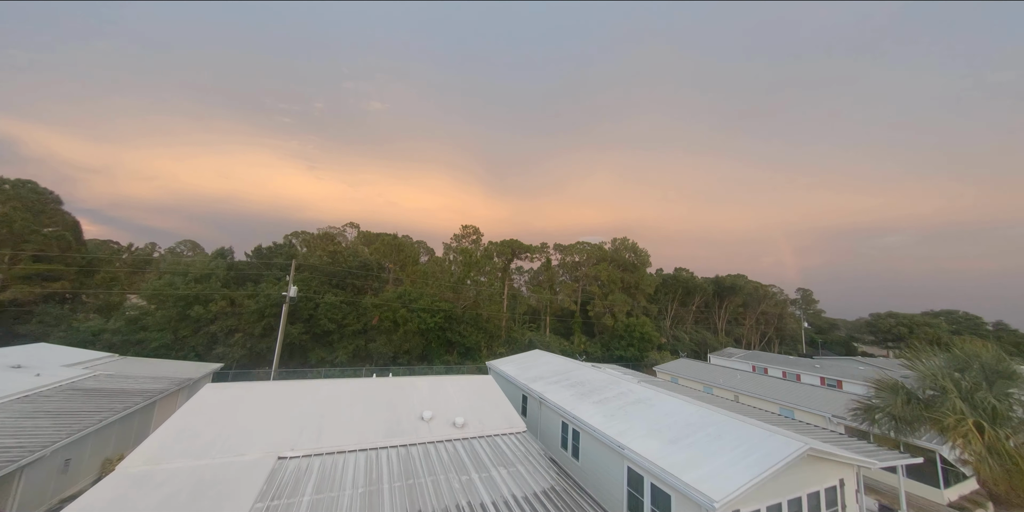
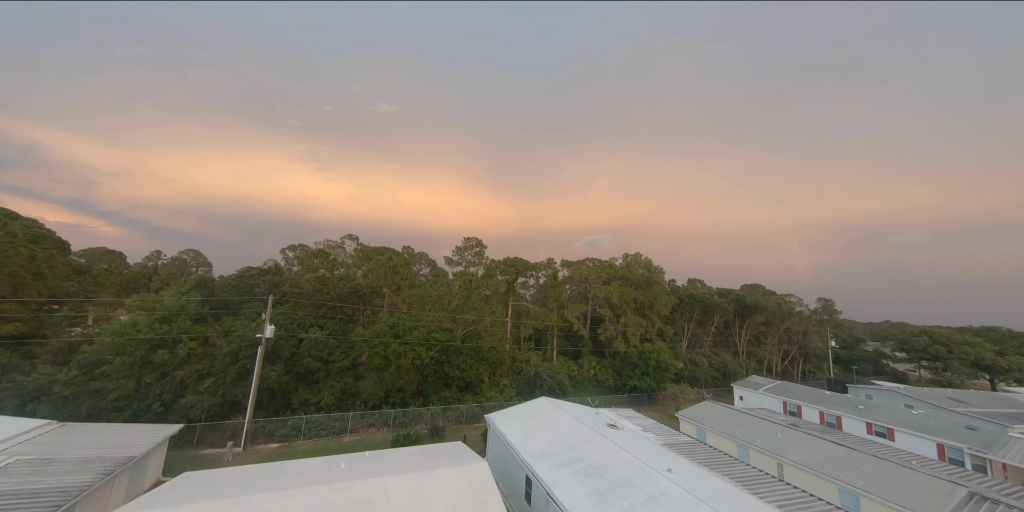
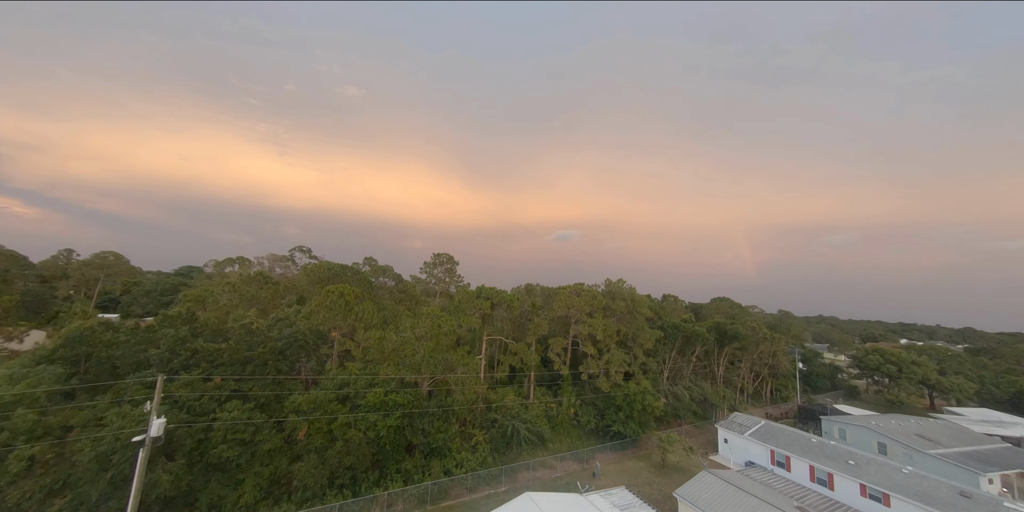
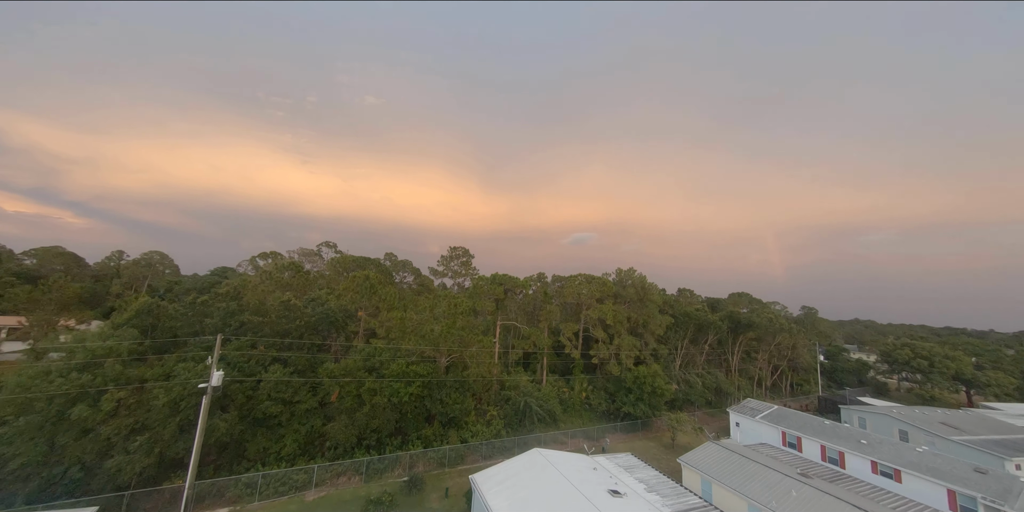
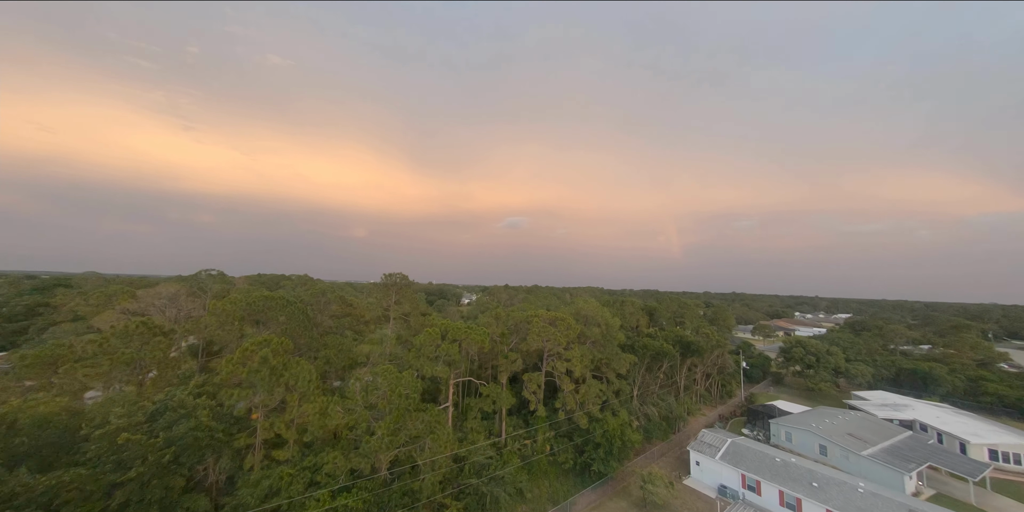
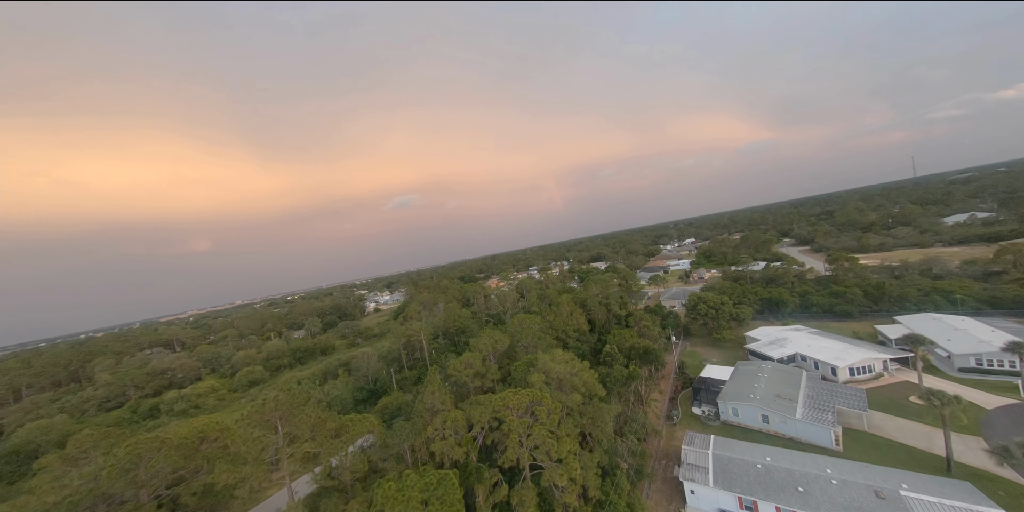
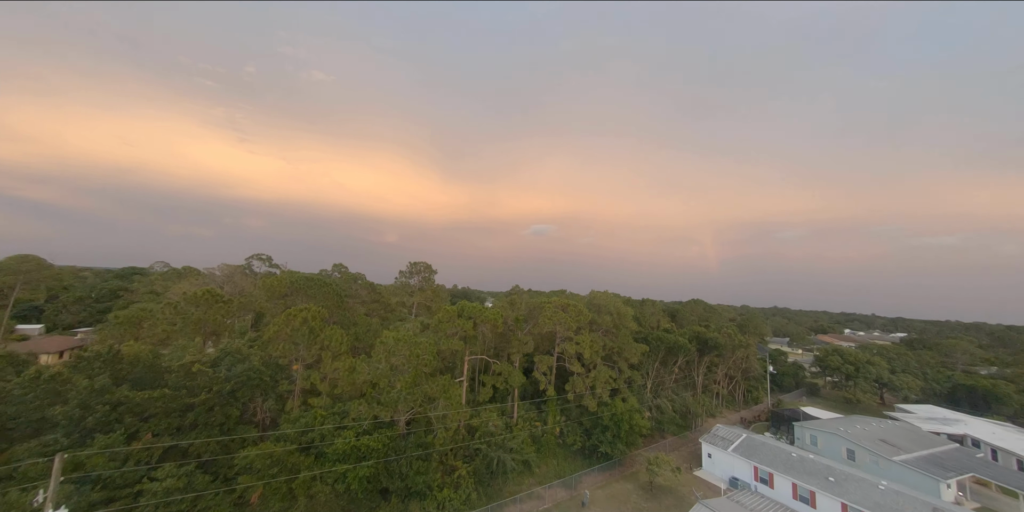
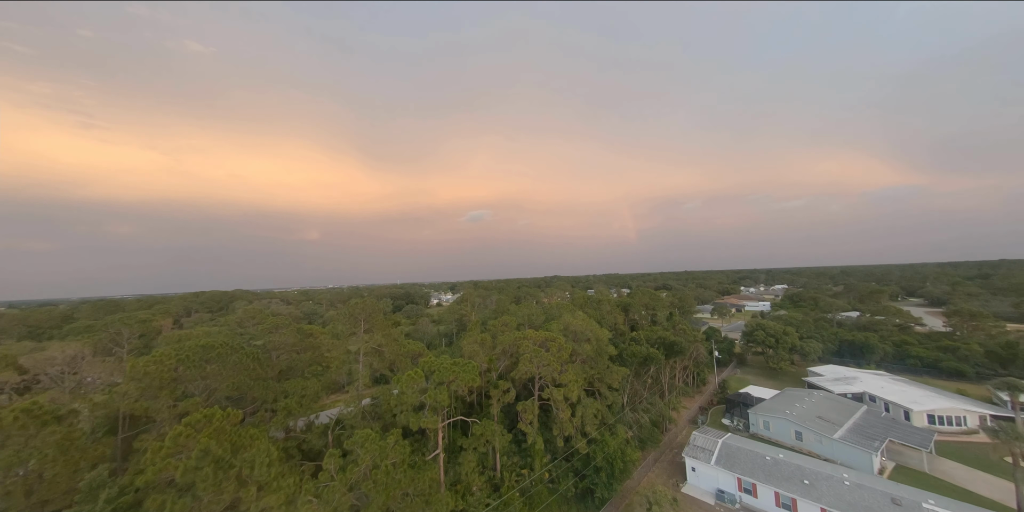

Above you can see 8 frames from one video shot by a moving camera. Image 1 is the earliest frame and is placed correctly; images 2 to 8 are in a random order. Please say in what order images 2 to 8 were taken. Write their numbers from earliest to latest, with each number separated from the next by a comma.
2, 4, 3, 7, 5, 8, 6
